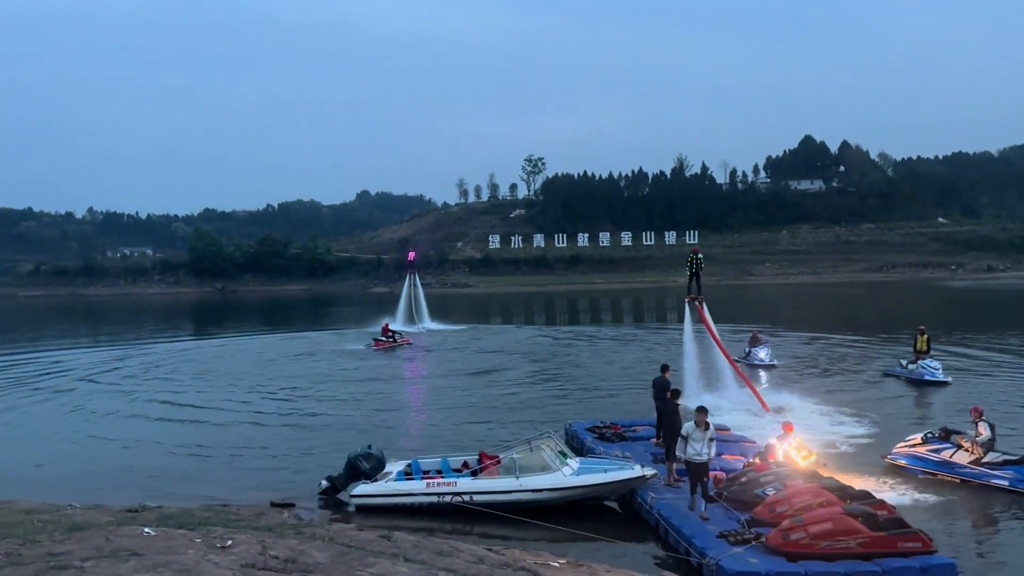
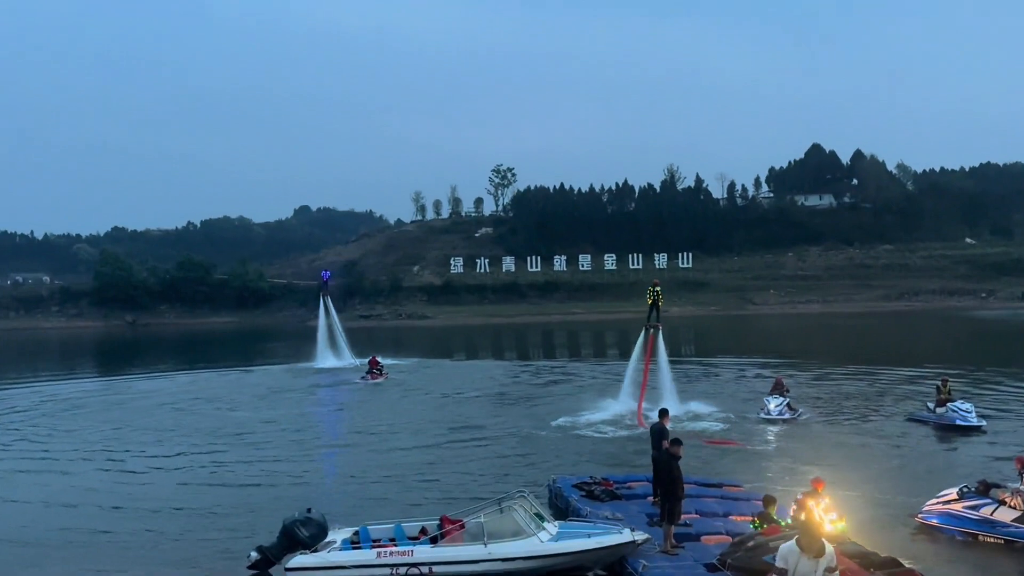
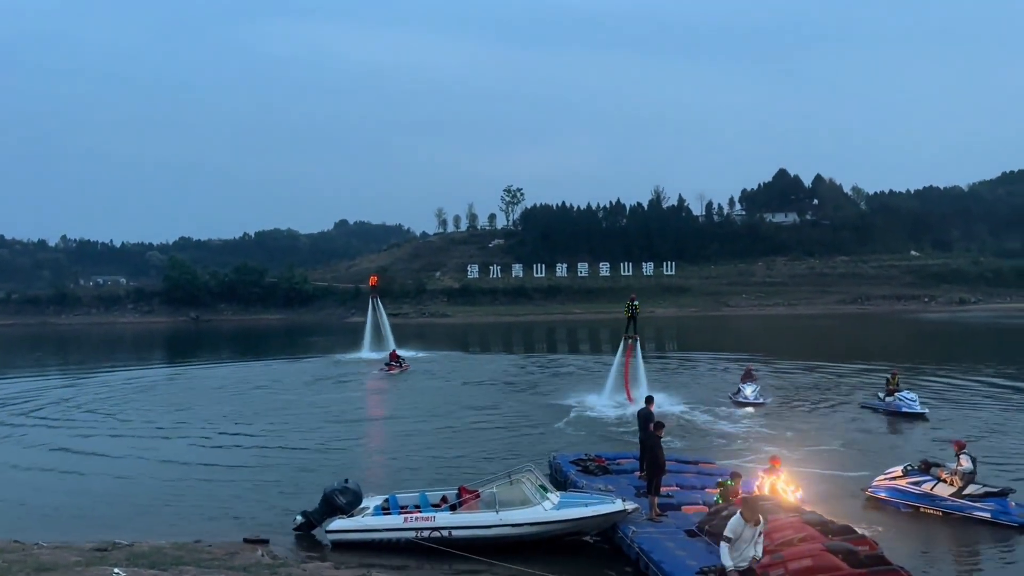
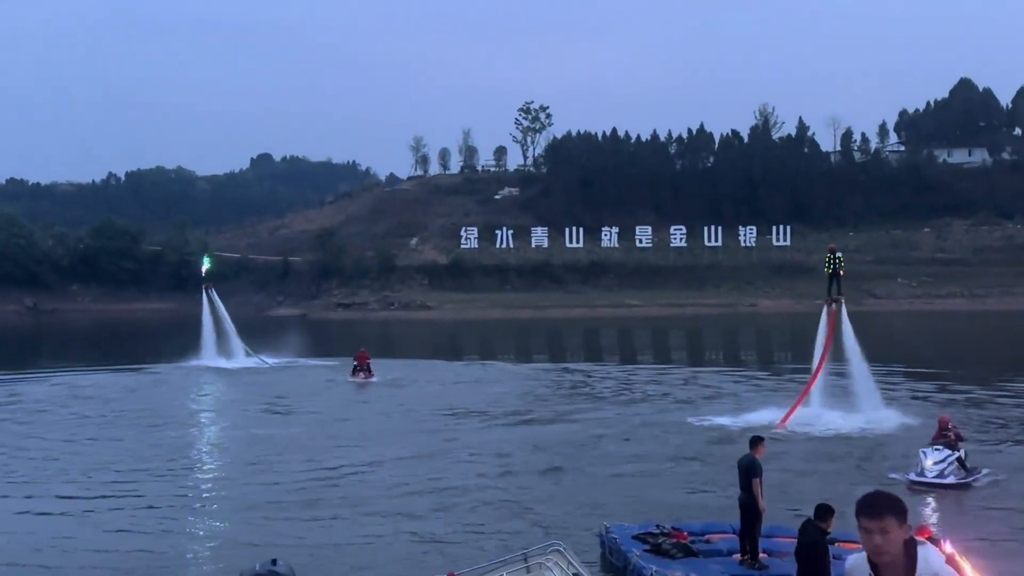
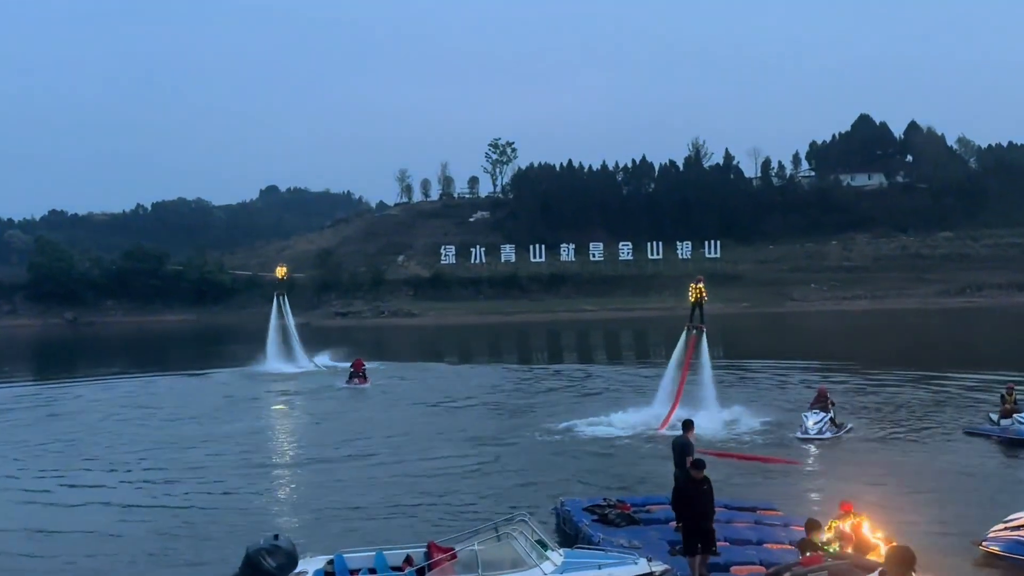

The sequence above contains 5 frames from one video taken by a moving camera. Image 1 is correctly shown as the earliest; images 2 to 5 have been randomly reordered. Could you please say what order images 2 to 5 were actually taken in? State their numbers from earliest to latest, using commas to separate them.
3, 2, 5, 4
